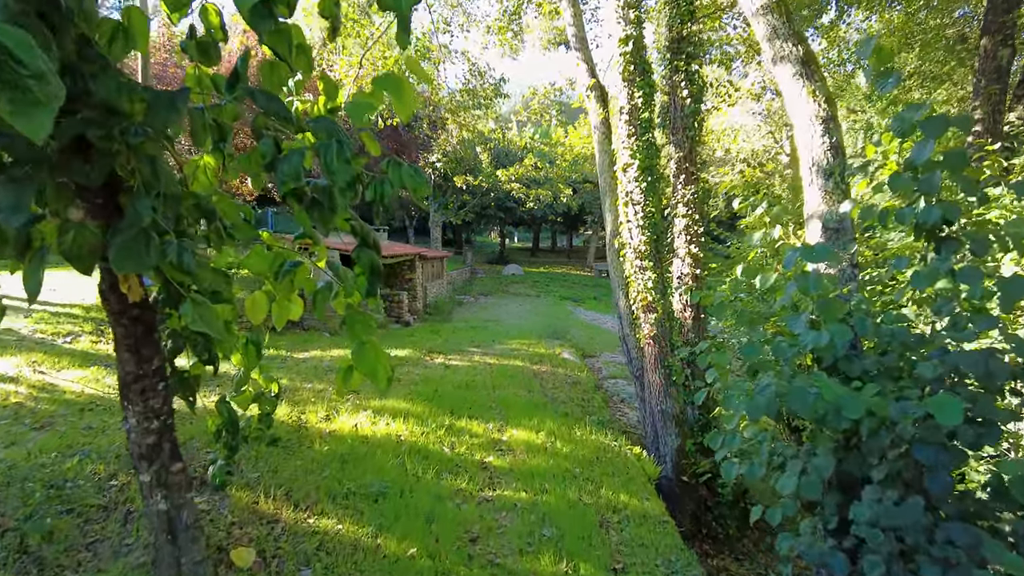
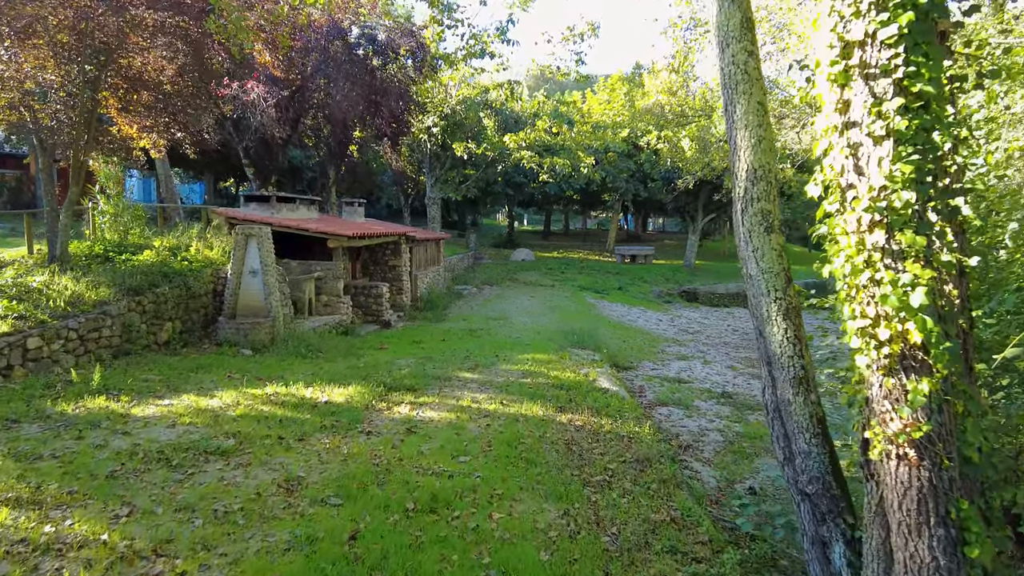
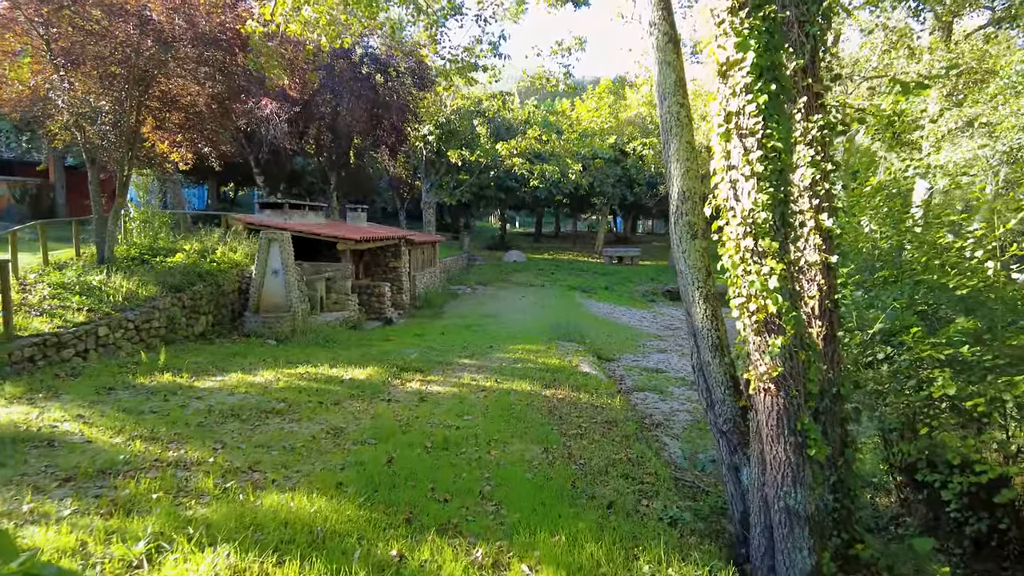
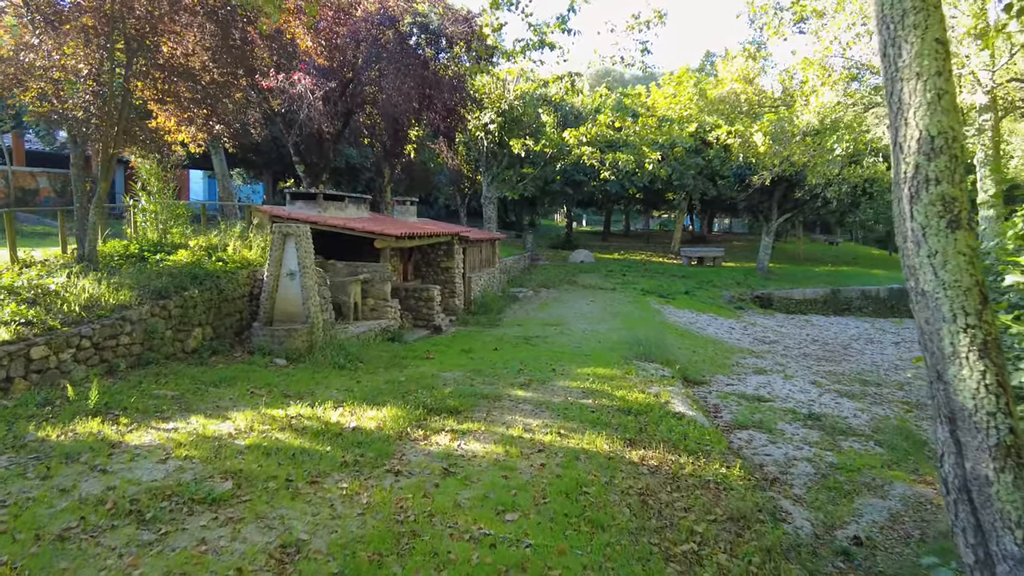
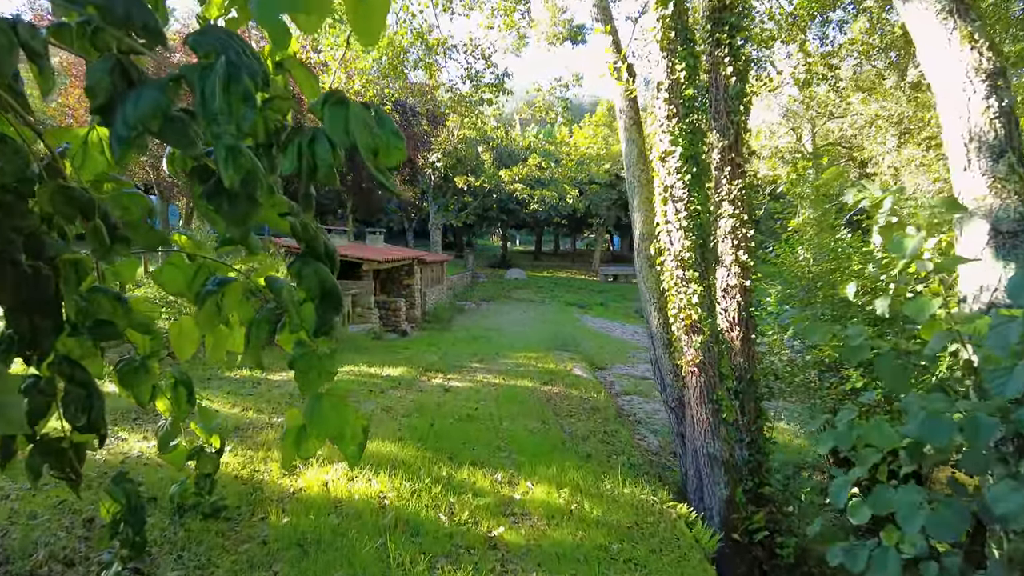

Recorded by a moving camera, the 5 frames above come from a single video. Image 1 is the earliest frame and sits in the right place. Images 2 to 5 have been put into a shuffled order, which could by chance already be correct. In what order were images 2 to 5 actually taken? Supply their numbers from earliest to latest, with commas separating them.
5, 3, 2, 4
